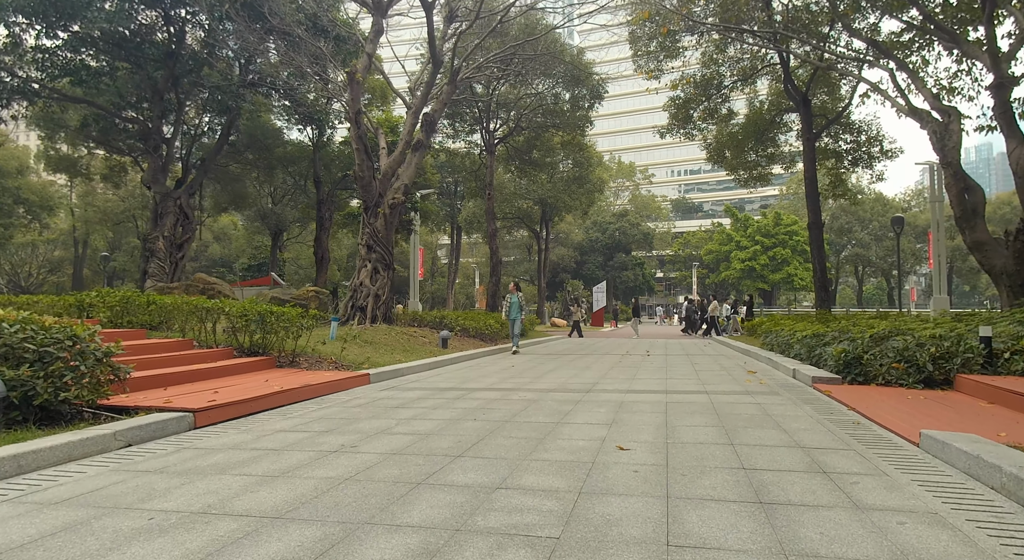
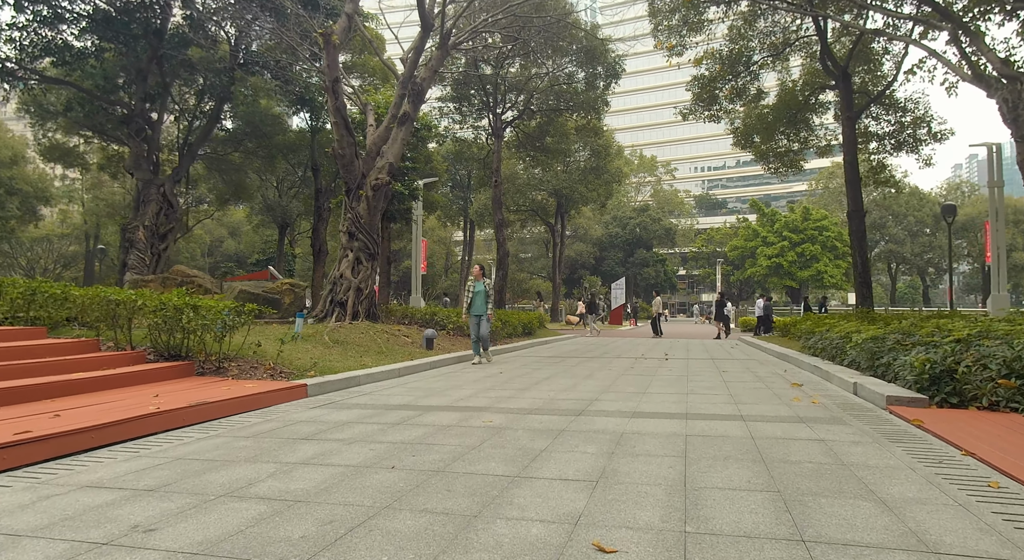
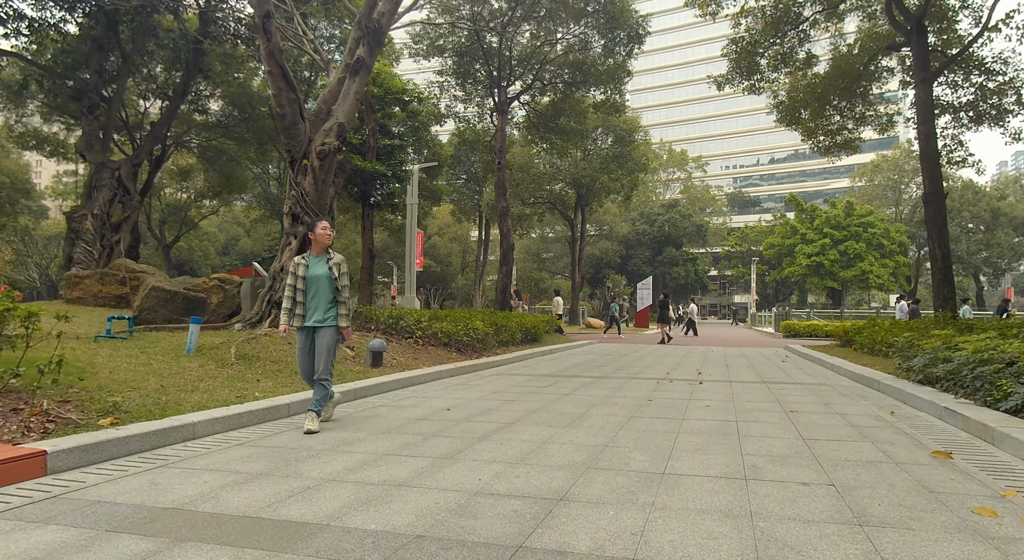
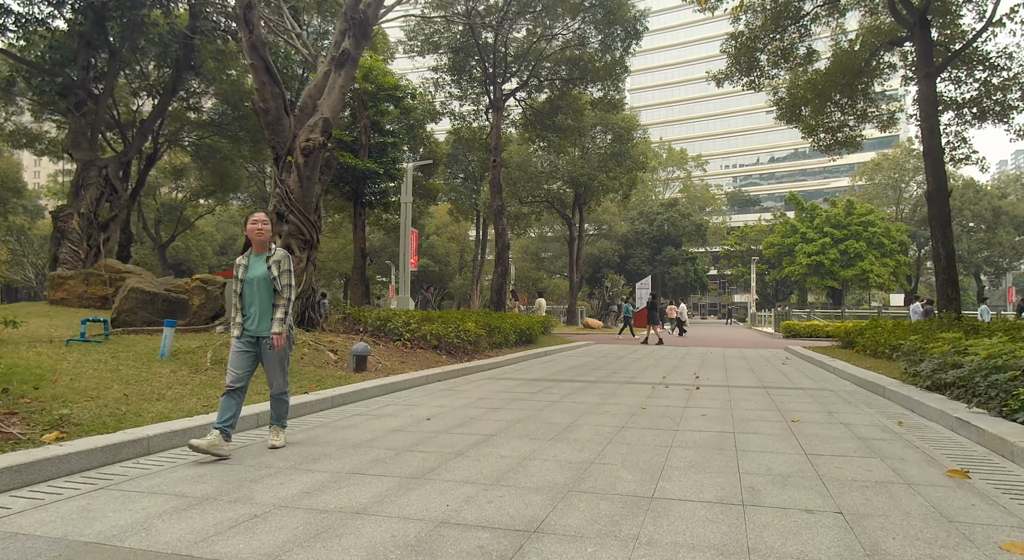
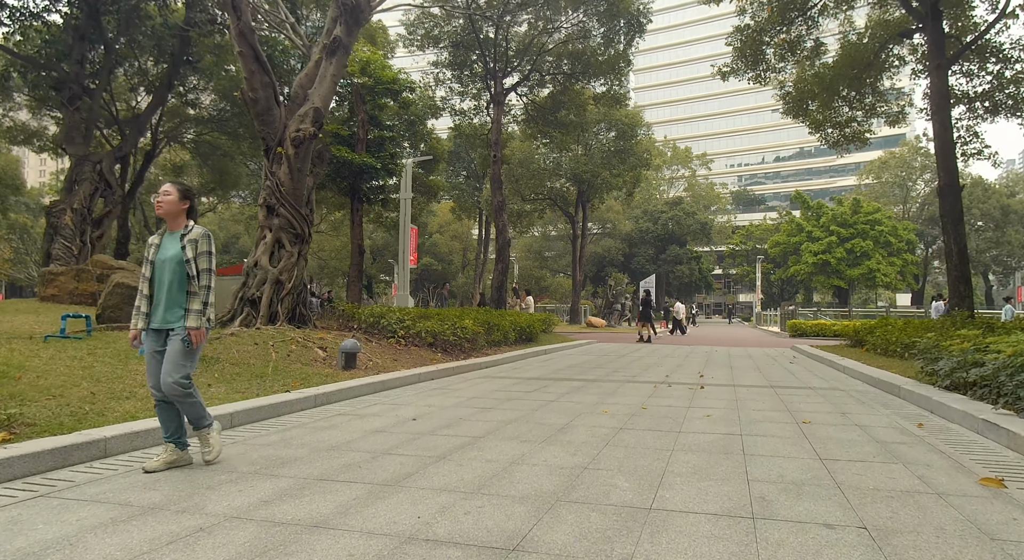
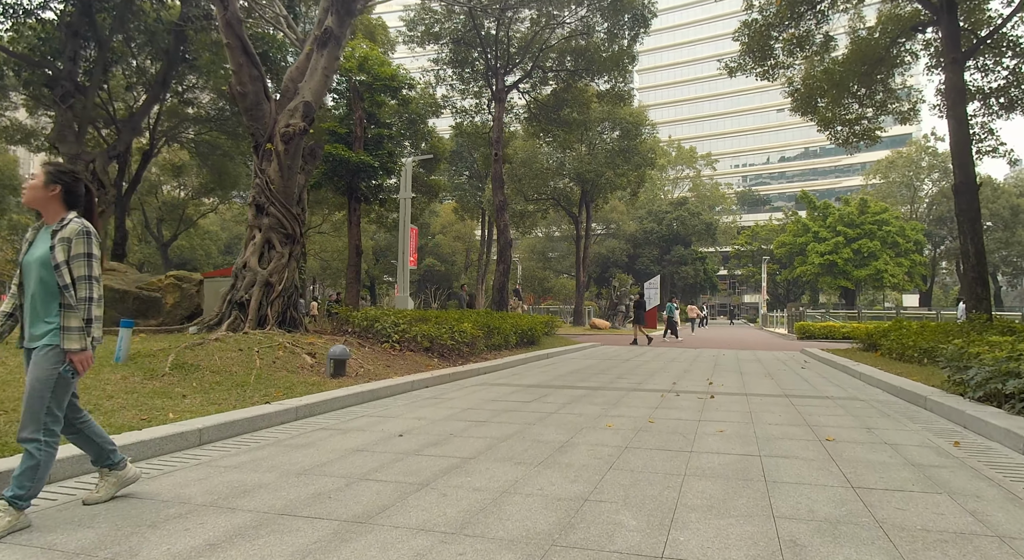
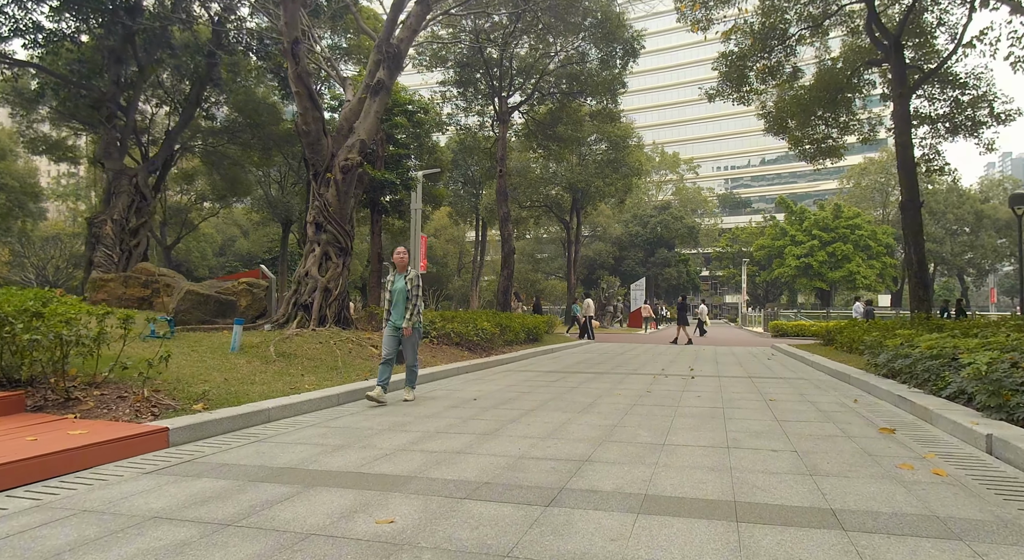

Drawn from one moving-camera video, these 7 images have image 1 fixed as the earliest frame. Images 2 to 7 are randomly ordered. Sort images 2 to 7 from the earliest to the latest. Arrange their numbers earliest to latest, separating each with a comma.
2, 7, 3, 4, 5, 6
